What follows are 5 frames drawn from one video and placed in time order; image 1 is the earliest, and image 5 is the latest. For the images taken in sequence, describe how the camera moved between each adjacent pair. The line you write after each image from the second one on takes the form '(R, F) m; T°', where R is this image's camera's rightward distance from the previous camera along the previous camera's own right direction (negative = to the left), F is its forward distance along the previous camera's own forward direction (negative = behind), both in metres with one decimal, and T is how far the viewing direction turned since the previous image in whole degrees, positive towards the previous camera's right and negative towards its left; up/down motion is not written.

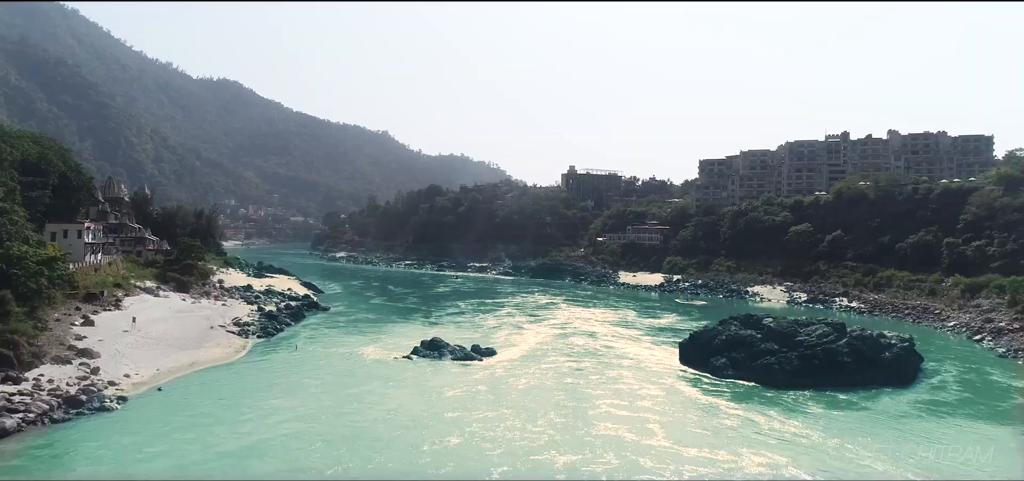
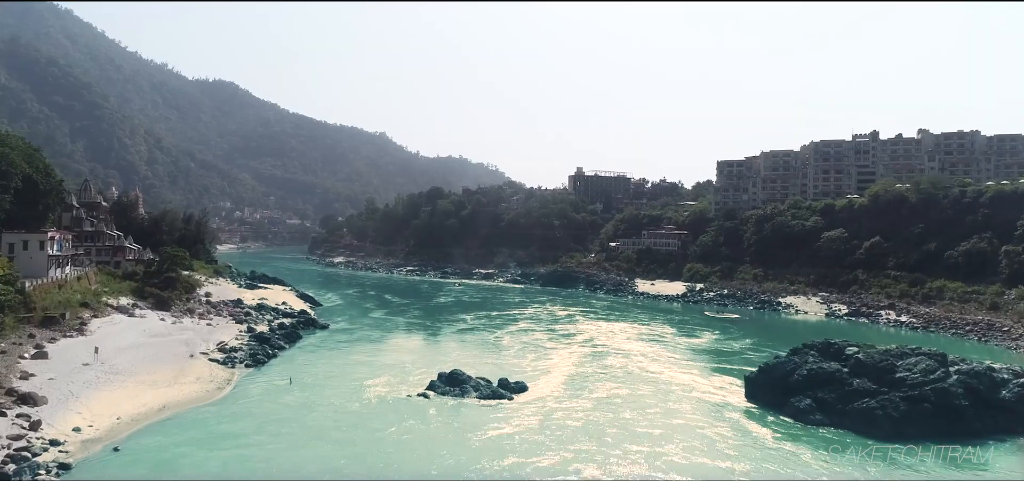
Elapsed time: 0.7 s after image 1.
(-0.8, +2.9) m; 0°
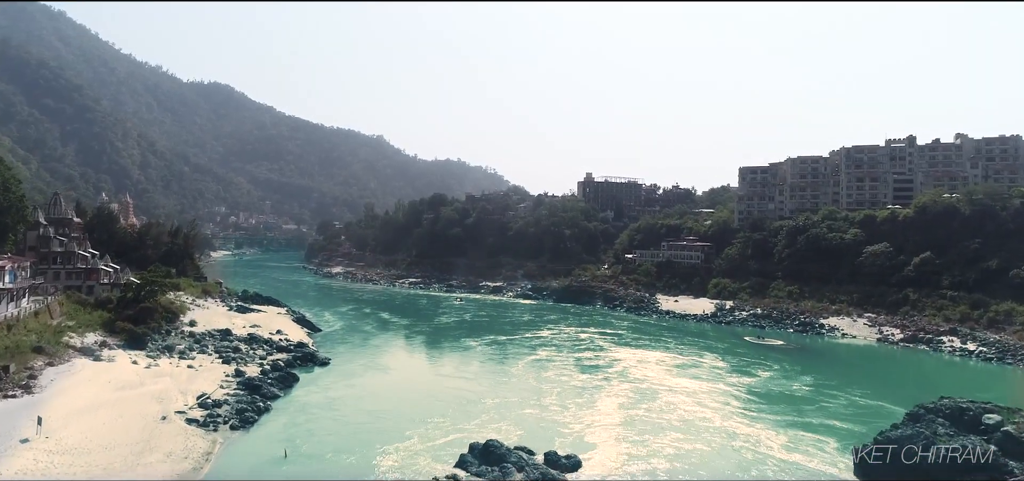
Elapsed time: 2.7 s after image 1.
(-1.0, +3.1) m; 0°
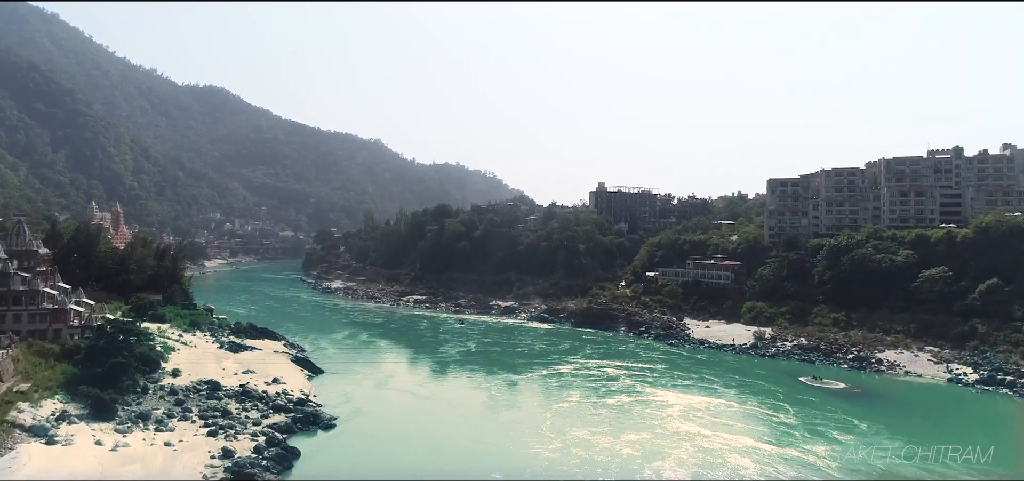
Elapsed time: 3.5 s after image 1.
(-1.1, +3.3) m; 0°
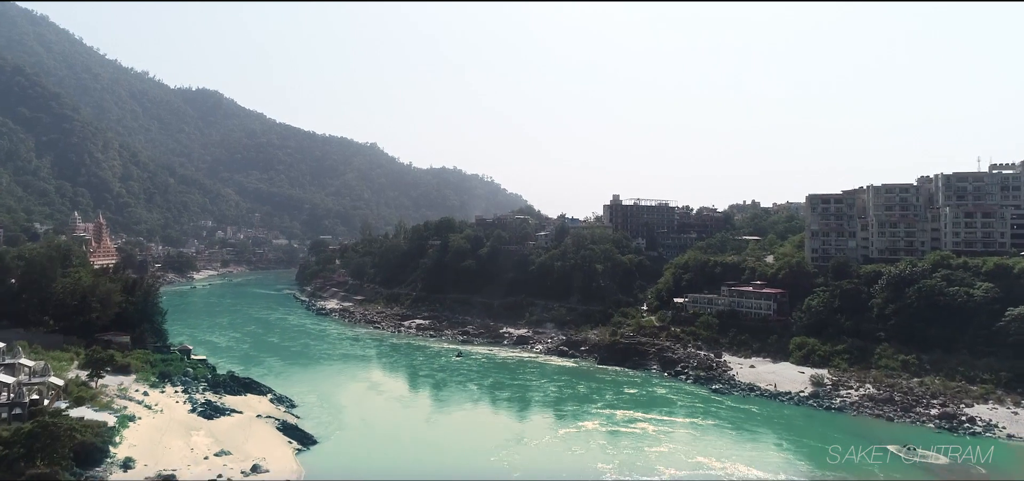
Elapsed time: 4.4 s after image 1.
(-1.1, +4.4) m; 0°
